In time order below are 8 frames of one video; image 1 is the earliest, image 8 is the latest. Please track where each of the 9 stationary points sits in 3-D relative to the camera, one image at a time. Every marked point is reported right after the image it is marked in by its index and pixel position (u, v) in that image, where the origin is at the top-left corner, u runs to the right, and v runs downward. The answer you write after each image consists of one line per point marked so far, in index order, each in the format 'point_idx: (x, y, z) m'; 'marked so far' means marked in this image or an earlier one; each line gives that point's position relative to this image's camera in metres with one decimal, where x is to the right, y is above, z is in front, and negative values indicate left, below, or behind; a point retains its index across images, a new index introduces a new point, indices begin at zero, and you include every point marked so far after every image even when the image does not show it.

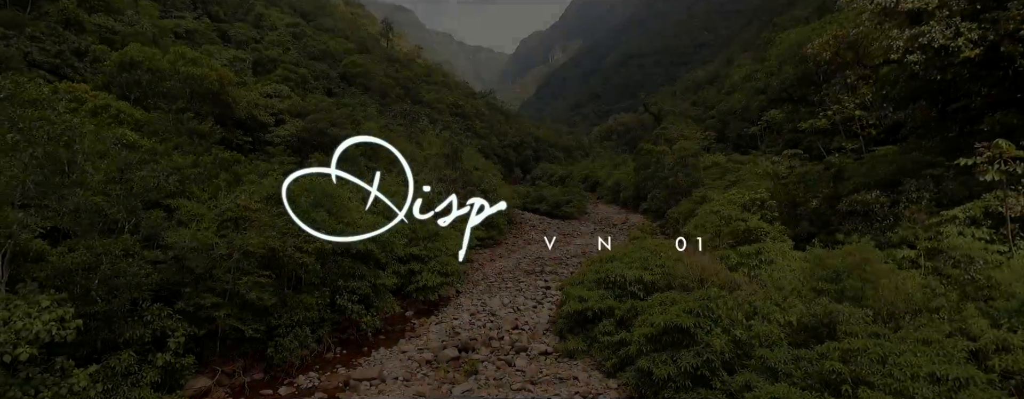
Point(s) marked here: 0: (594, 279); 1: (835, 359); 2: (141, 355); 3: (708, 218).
0: (+2.1, -1.9, +11.2) m
1: (+3.9, -1.9, +5.4) m
2: (-5.8, -2.5, +7.2) m
3: (+5.9, -0.3, +13.7) m
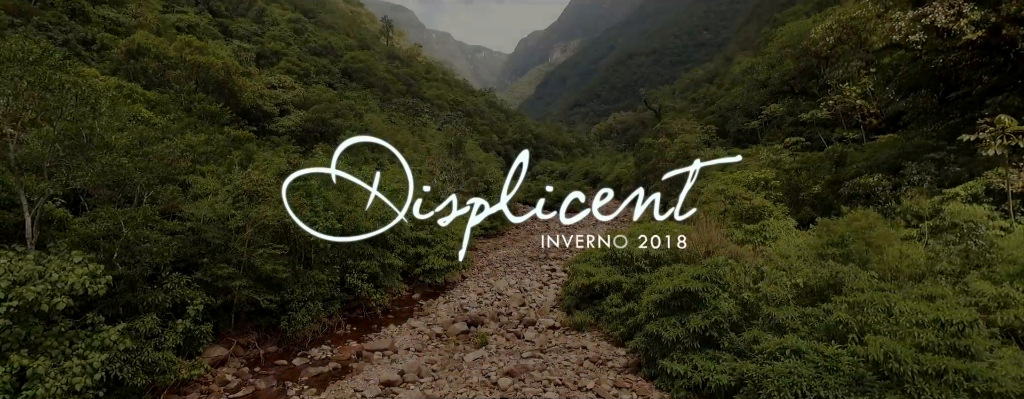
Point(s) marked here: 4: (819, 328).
0: (+2.2, -1.4, +11.4) m
1: (+4.1, -1.3, +5.6) m
2: (-5.6, -2.0, +7.3) m
3: (+6.1, +0.3, +13.9) m
4: (+3.8, -1.6, +5.6) m
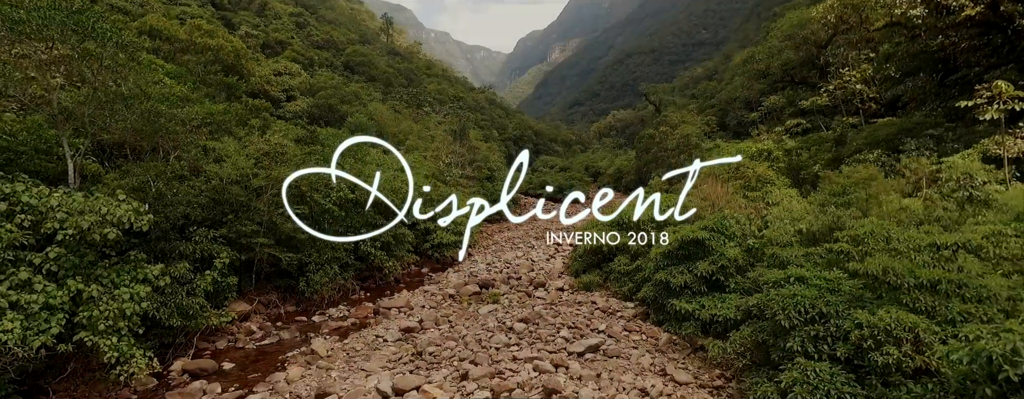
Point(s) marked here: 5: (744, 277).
0: (+2.5, -0.6, +11.7) m
1: (+4.4, -0.6, +5.9) m
2: (-5.4, -1.2, +7.7) m
3: (+6.3, +1.1, +14.2) m
4: (+4.1, -0.8, +5.9) m
5: (+3.5, -1.2, +6.9) m
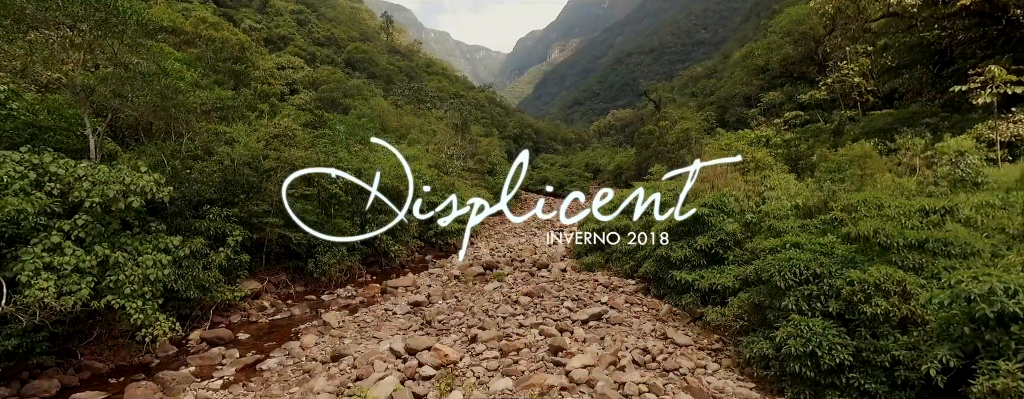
0: (+2.6, -0.2, +11.9) m
1: (+4.4, -0.2, +6.1) m
2: (-5.3, -0.8, +7.9) m
3: (+6.4, +1.5, +14.4) m
4: (+4.2, -0.4, +6.2) m
5: (+3.6, -0.8, +7.1) m
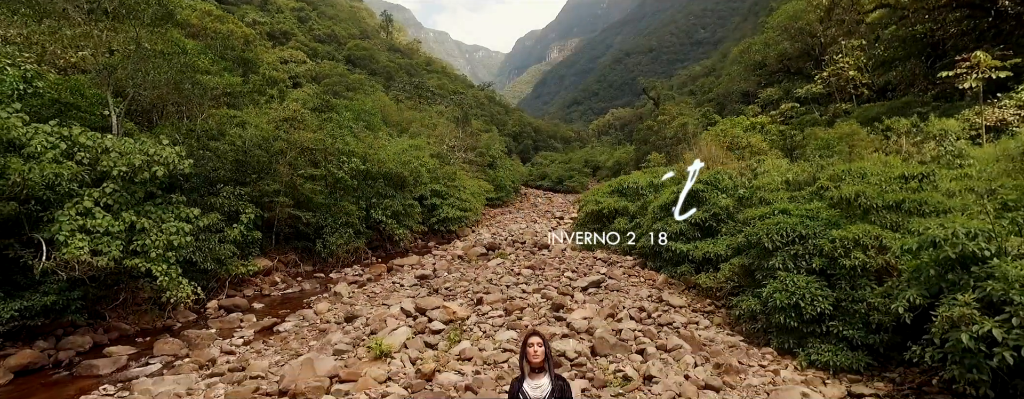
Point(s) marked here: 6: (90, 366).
0: (+2.6, +0.3, +12.3) m
1: (+4.5, +0.3, +6.5) m
2: (-5.3, -0.4, +8.3) m
3: (+6.5, +2.0, +14.8) m
4: (+4.2, 0.0, +6.5) m
5: (+3.7, -0.4, +7.5) m
6: (-4.8, -1.9, +5.1) m
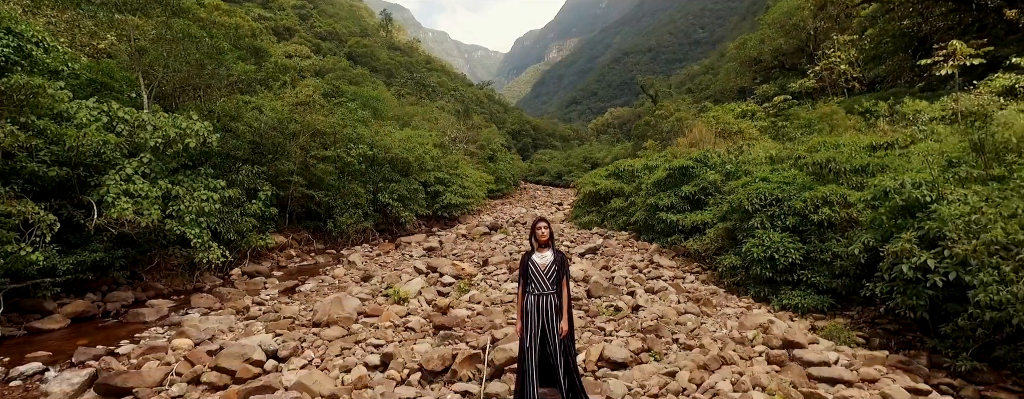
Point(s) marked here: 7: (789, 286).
0: (+2.7, +0.7, +12.9) m
1: (+4.5, +0.7, +7.1) m
2: (-5.2, +0.1, +8.8) m
3: (+6.5, +2.4, +15.4) m
4: (+4.3, +0.5, +7.1) m
5: (+3.7, +0.1, +8.1) m
6: (-4.7, -1.5, +5.7) m
7: (+3.3, -1.0, +5.4) m
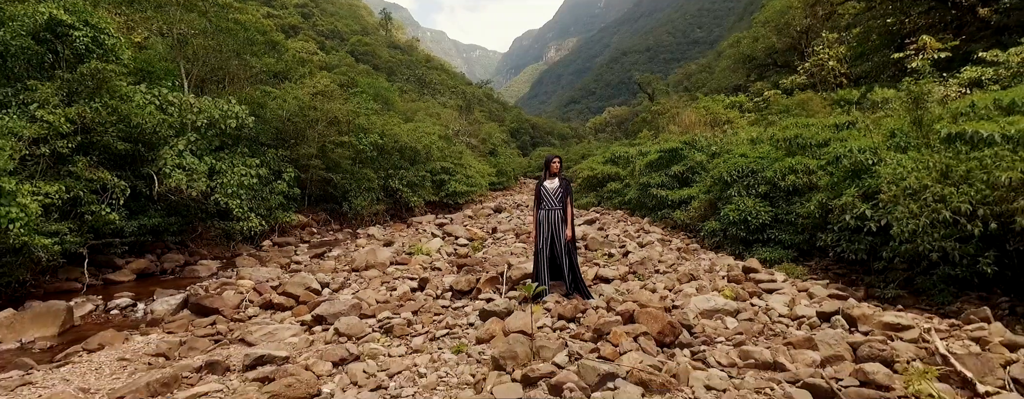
0: (+2.7, +1.2, +13.7) m
1: (+4.6, +1.1, +7.9) m
2: (-5.1, +0.5, +9.6) m
3: (+6.6, +2.9, +16.2) m
4: (+4.4, +0.9, +8.0) m
5: (+3.8, +0.5, +8.9) m
6: (-4.6, -1.0, +6.5) m
7: (+3.4, -0.6, +6.3) m
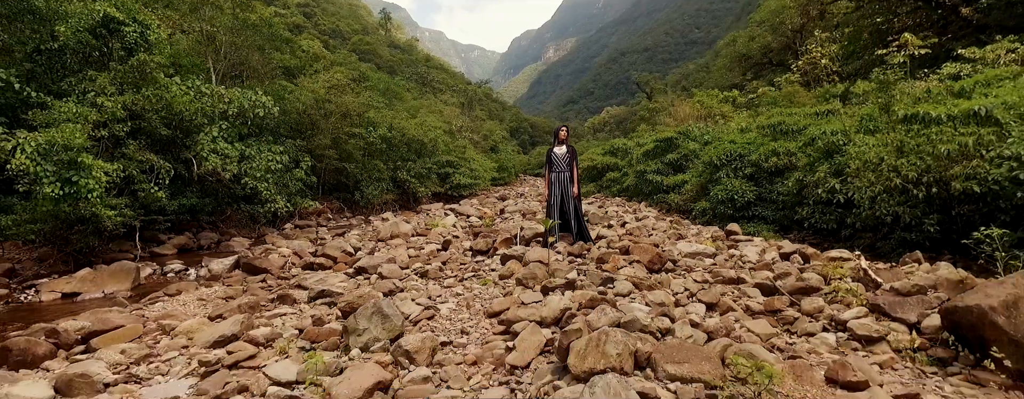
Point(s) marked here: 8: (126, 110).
0: (+2.8, +1.5, +14.3) m
1: (+4.8, +1.4, +8.6) m
2: (-5.0, +0.8, +10.2) m
3: (+6.7, +3.2, +16.9) m
4: (+4.5, +1.2, +8.6) m
5: (+3.9, +0.8, +9.5) m
6: (-4.5, -0.7, +7.1) m
7: (+3.6, -0.3, +6.9) m
8: (-5.4, +1.2, +6.3) m
